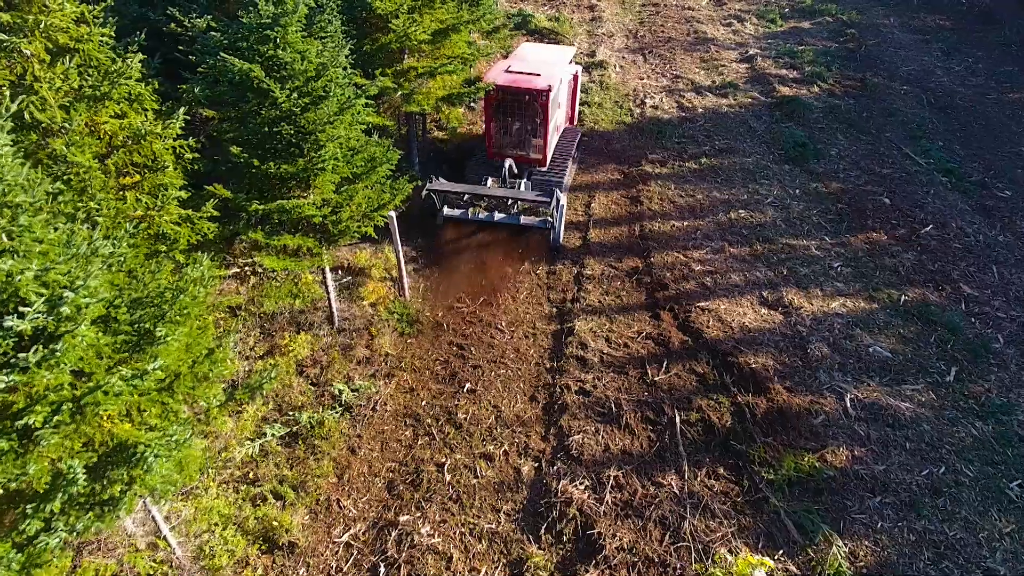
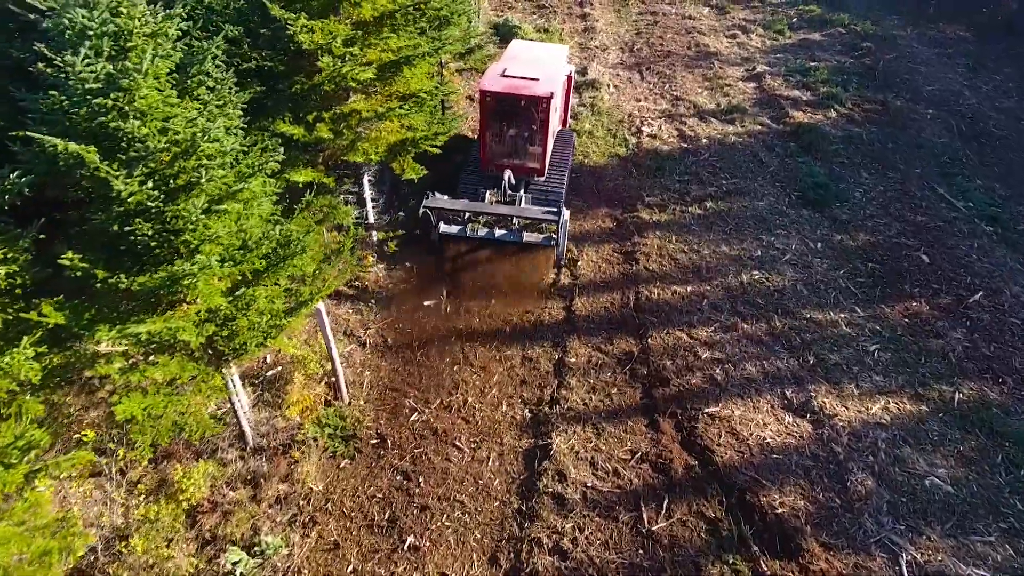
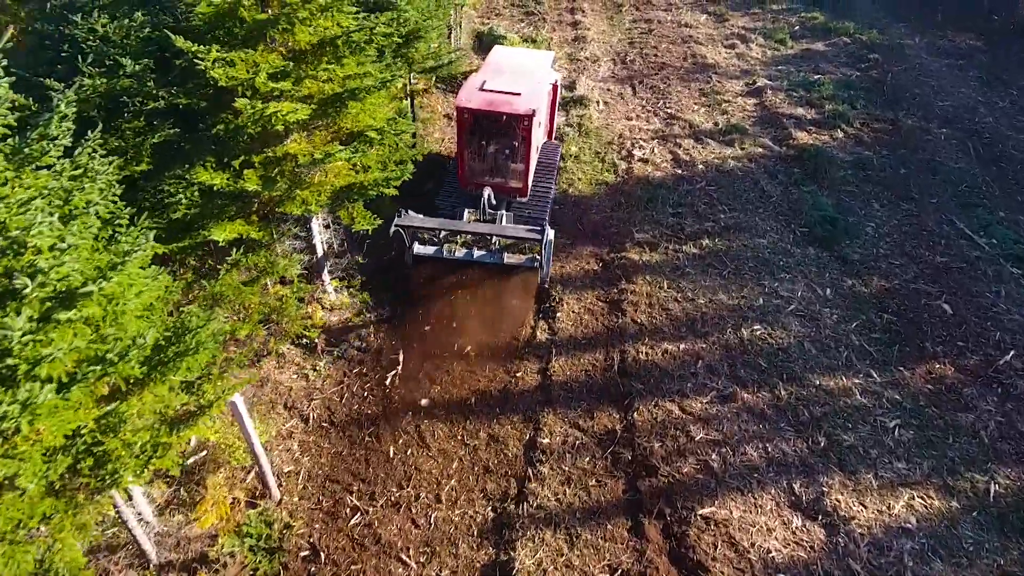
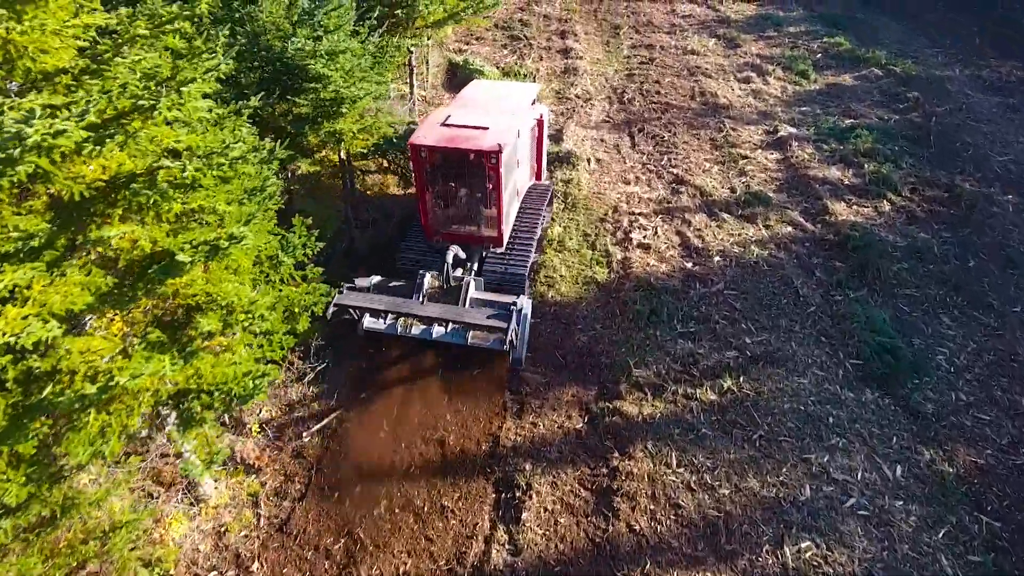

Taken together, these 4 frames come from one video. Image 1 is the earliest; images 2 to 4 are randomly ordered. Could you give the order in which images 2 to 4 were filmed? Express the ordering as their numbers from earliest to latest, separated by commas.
2, 3, 4
